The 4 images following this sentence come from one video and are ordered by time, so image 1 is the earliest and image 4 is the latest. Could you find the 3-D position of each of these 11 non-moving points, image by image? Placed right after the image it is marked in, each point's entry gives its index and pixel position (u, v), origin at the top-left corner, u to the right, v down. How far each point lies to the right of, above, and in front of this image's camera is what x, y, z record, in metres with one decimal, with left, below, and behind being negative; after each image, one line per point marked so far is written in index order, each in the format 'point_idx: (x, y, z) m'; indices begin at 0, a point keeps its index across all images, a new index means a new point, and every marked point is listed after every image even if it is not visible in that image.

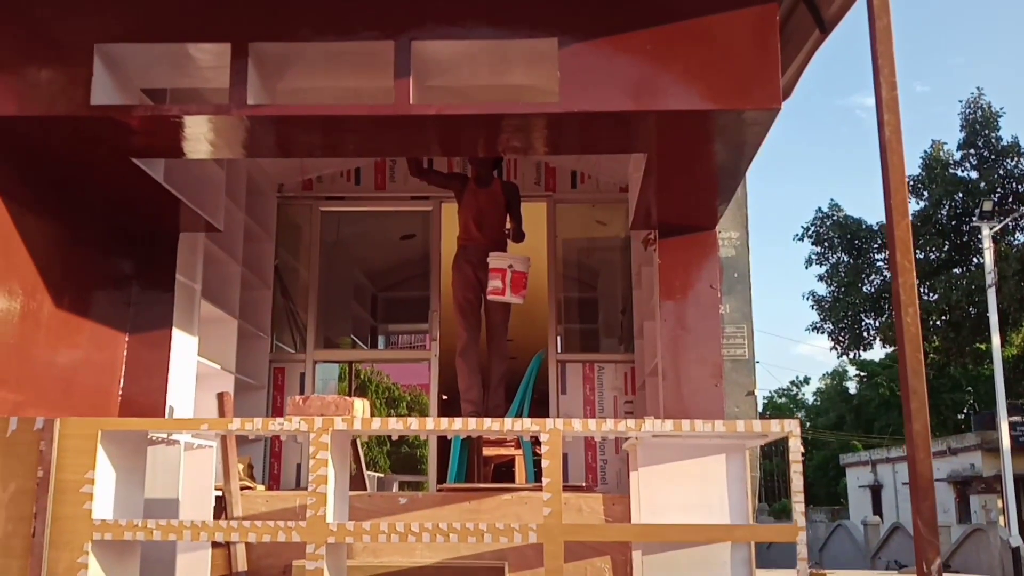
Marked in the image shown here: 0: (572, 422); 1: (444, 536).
0: (+0.1, -0.3, +2.8) m
1: (-0.2, -0.6, +2.7) m
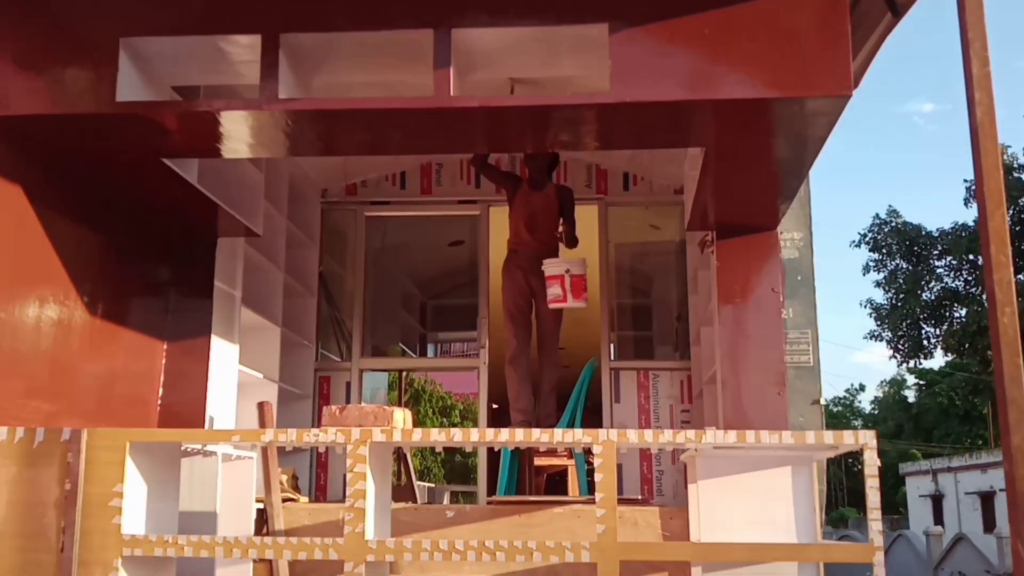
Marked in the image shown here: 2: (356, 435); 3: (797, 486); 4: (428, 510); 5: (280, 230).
0: (+0.2, -0.3, +2.6) m
1: (0.0, -0.6, +2.5) m
2: (-0.3, -0.3, +2.6) m
3: (+0.8, -0.5, +3.2) m
4: (-0.3, -0.7, +3.9) m
5: (-1.0, +0.3, +5.4) m
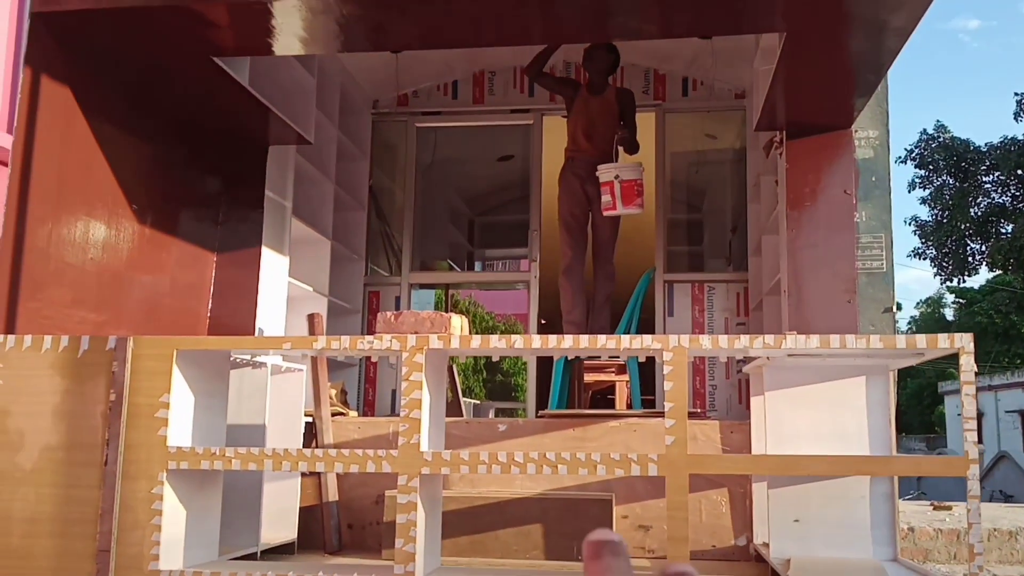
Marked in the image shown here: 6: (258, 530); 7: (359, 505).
0: (+0.4, -0.1, +2.4) m
1: (+0.1, -0.4, +2.4) m
2: (-0.2, -0.1, +2.5) m
3: (+0.9, -0.3, +3.1) m
4: (-0.1, -0.4, +3.8) m
5: (-0.8, +0.6, +5.2) m
6: (-0.7, -0.7, +3.3) m
7: (-0.5, -0.7, +3.7) m
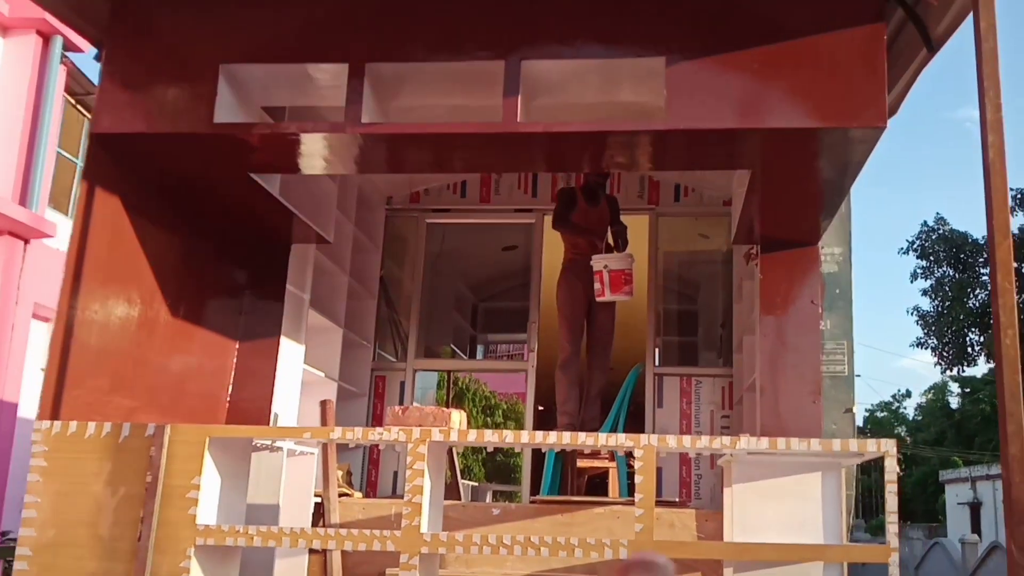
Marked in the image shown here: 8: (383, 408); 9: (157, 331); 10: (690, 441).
0: (+0.4, -0.3, +2.8) m
1: (+0.1, -0.6, +2.7) m
2: (-0.2, -0.3, +2.8) m
3: (+0.9, -0.6, +3.4) m
4: (-0.1, -0.7, +4.1) m
5: (-0.8, +0.2, +5.6) m
6: (-0.7, -0.9, +3.6) m
7: (-0.5, -1.0, +4.0) m
8: (-0.7, -0.7, +6.6) m
9: (-1.1, -0.1, +3.8) m
10: (+0.4, -0.3, +2.8) m
